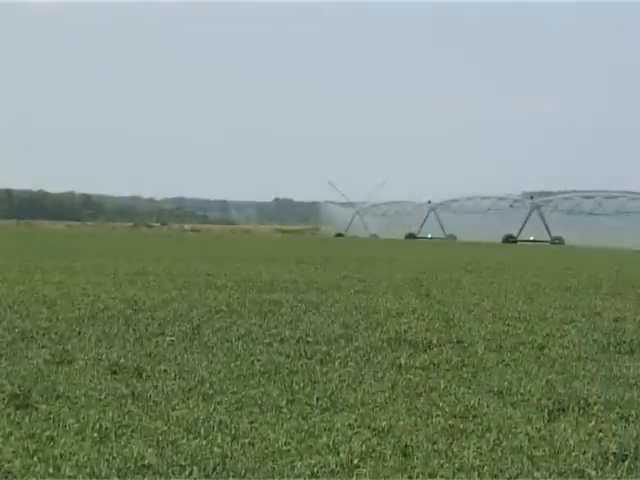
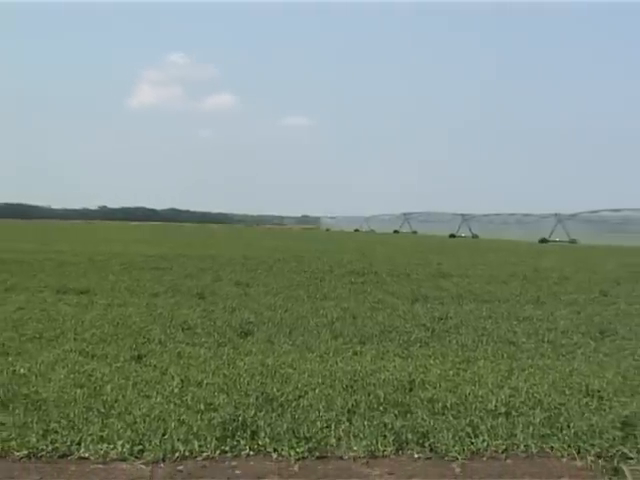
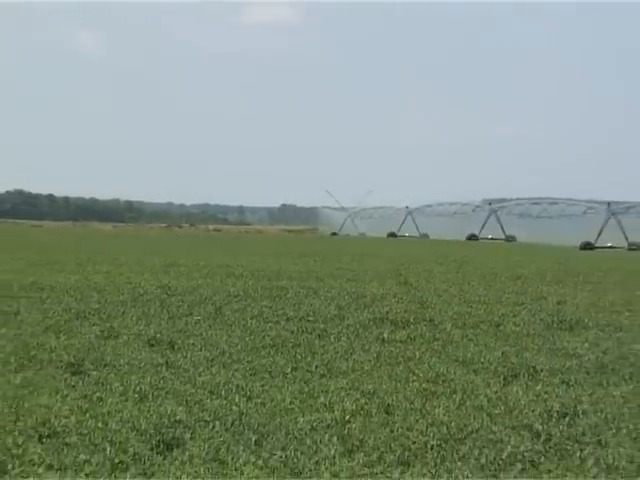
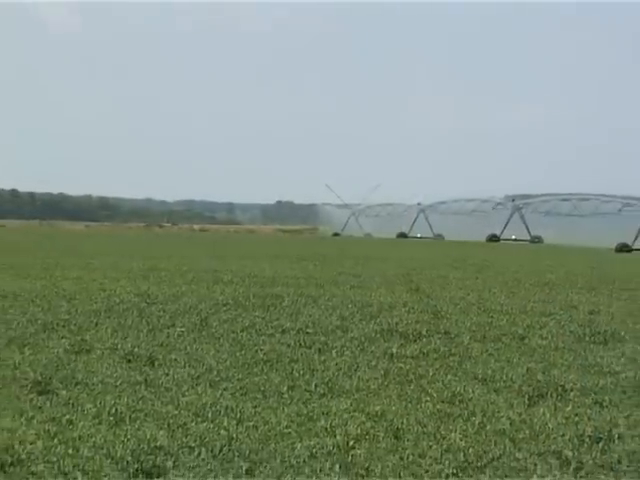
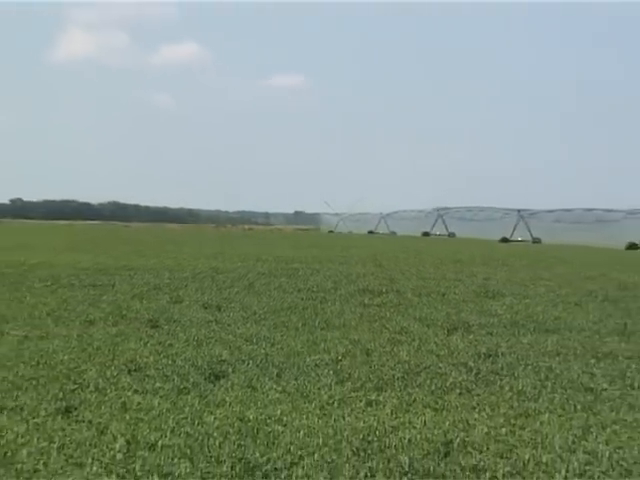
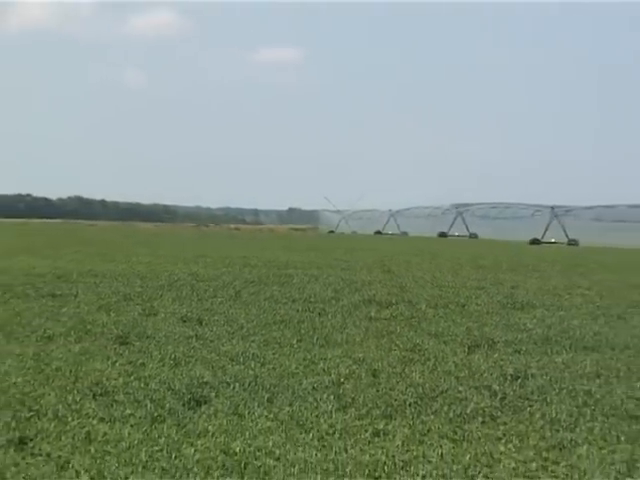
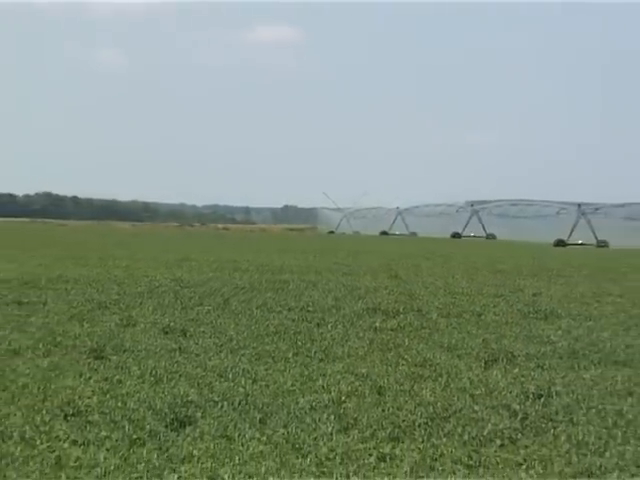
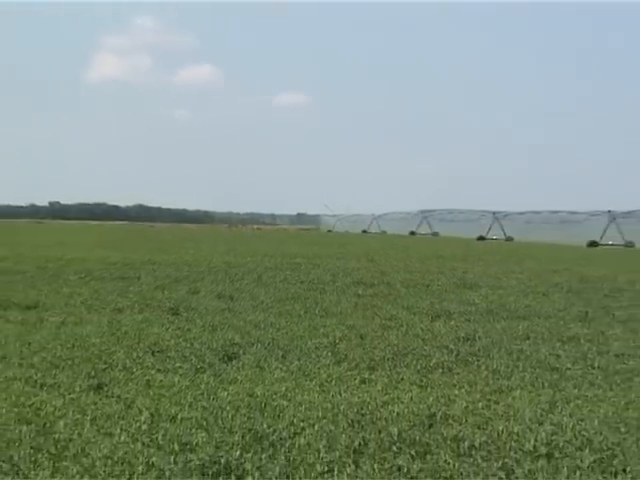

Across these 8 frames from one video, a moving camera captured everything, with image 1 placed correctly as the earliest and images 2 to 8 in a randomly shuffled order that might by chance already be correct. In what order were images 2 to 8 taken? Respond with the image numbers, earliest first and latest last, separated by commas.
4, 3, 7, 6, 5, 8, 2
